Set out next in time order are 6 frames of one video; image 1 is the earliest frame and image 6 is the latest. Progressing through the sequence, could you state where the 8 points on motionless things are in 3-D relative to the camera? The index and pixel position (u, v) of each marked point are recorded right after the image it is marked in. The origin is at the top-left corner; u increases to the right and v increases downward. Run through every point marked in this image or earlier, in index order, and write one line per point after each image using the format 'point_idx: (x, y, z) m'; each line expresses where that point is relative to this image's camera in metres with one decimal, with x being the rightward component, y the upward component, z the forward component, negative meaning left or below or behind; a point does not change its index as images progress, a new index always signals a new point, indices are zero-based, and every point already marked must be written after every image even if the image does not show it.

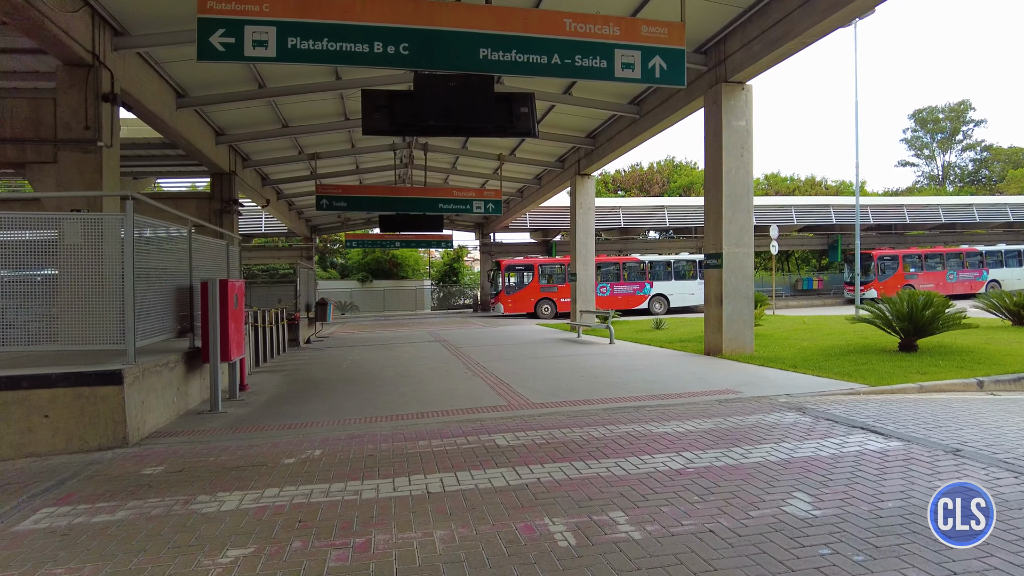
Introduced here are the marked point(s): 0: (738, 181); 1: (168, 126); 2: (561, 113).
0: (+3.7, +1.7, +10.6) m
1: (-6.3, +3.0, +12.1) m
2: (+1.1, +4.0, +15.0) m
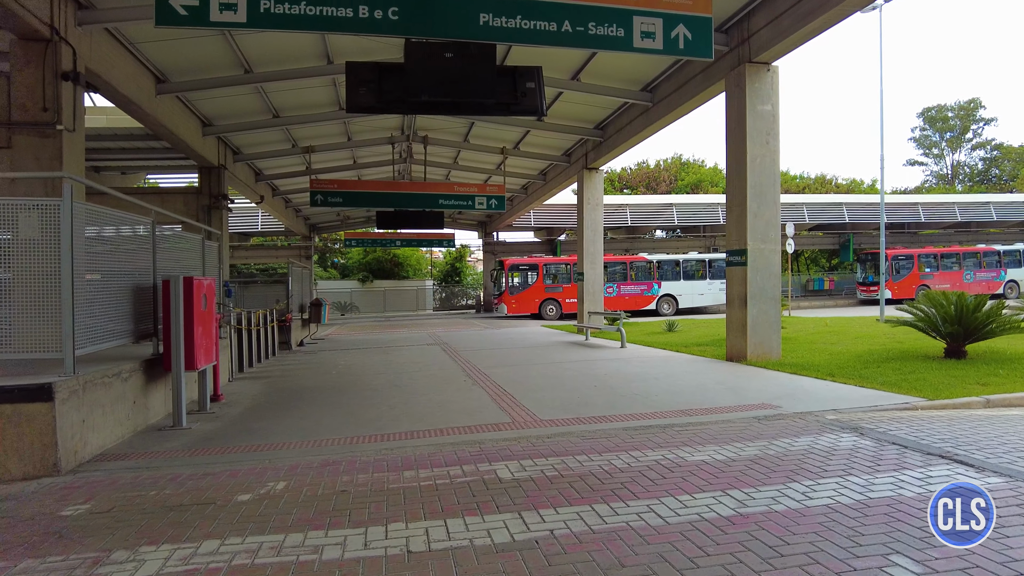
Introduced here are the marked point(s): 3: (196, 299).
0: (+3.7, +1.7, +9.7) m
1: (-6.3, +3.0, +11.2) m
2: (+1.2, +4.0, +14.1) m
3: (-3.1, -0.1, +6.4) m
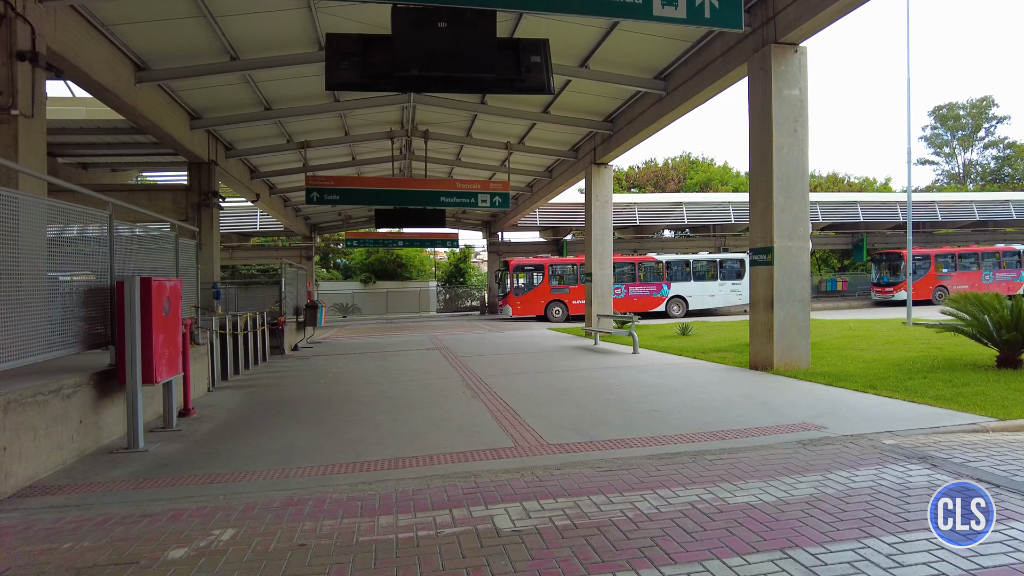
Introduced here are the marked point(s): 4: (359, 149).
0: (+3.8, +1.7, +8.9) m
1: (-6.2, +3.0, +10.5) m
2: (+1.3, +4.0, +13.3) m
3: (-3.0, -0.1, +5.6) m
4: (-4.3, +3.9, +18.5) m
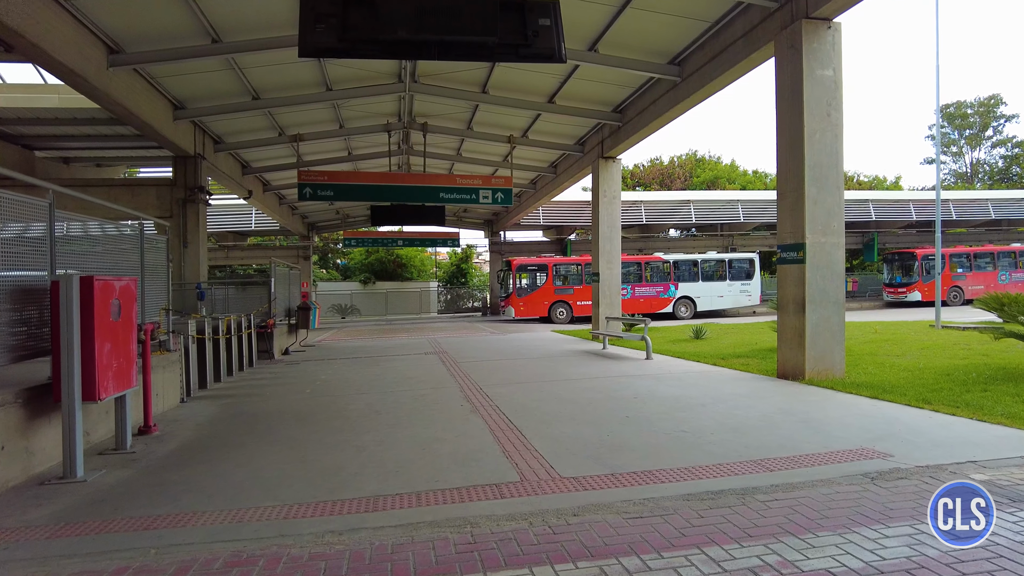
0: (+3.8, +1.7, +8.0) m
1: (-6.1, +3.0, +9.7) m
2: (+1.3, +4.0, +12.4) m
3: (-3.0, -0.1, +4.8) m
4: (-4.2, +3.9, +17.7) m
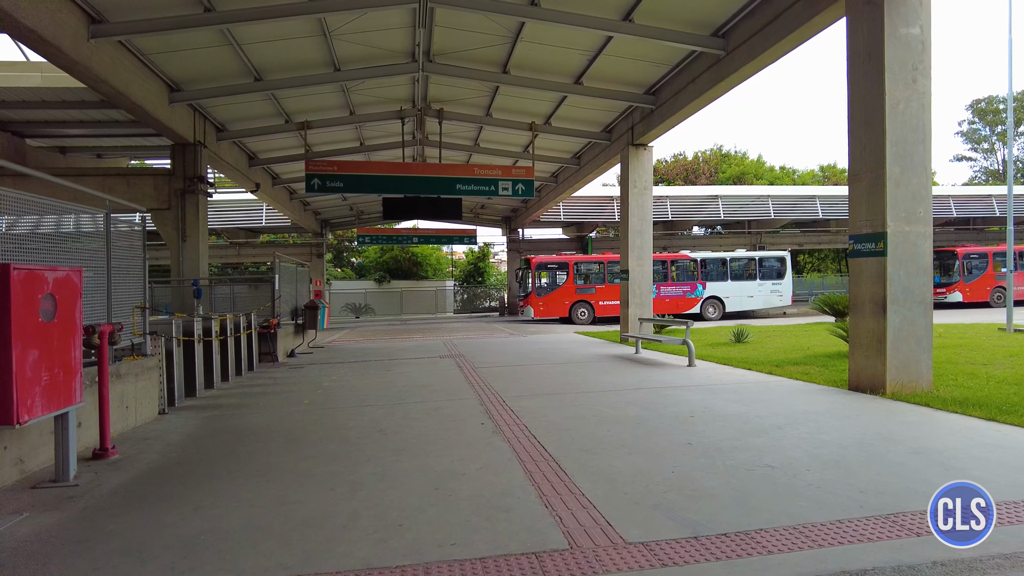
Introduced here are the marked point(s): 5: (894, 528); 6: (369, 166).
0: (+4.1, +1.7, +6.8) m
1: (-5.8, +3.0, +8.7) m
2: (+1.7, +4.0, +11.3) m
3: (-2.8, -0.1, +3.7) m
4: (-3.7, +4.0, +16.7) m
5: (+1.8, -1.1, +3.1) m
6: (-3.2, +2.7, +14.4) m
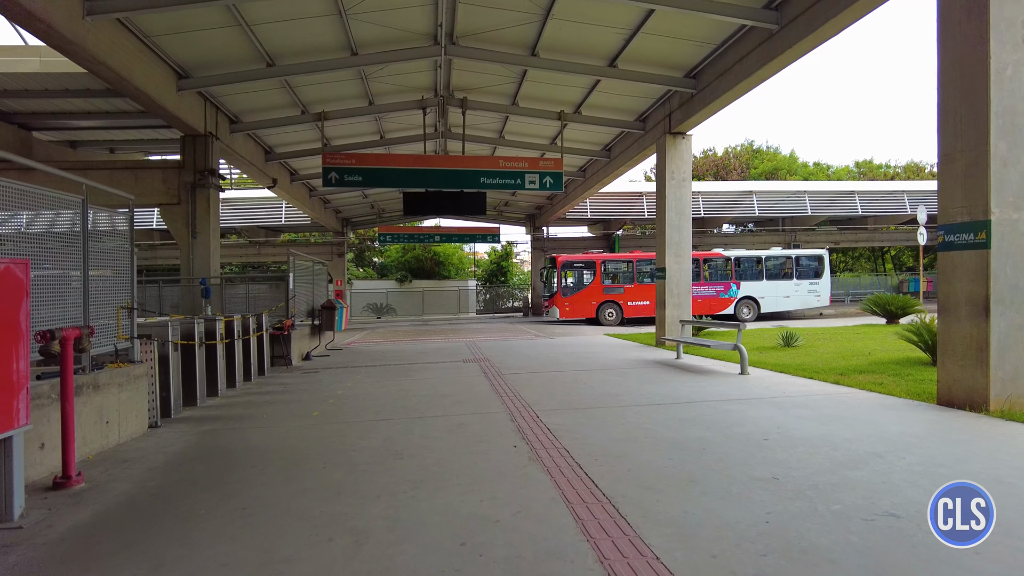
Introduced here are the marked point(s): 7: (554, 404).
0: (+4.4, +1.7, +5.8) m
1: (-5.4, +3.0, +8.0) m
2: (+2.2, +4.0, +10.3) m
3: (-2.6, -0.1, +2.9) m
4: (-3.0, +4.0, +15.9) m
5: (+2.0, -1.1, +2.1) m
6: (-2.6, +2.7, +13.7) m
7: (+0.4, -1.1, +6.5) m
